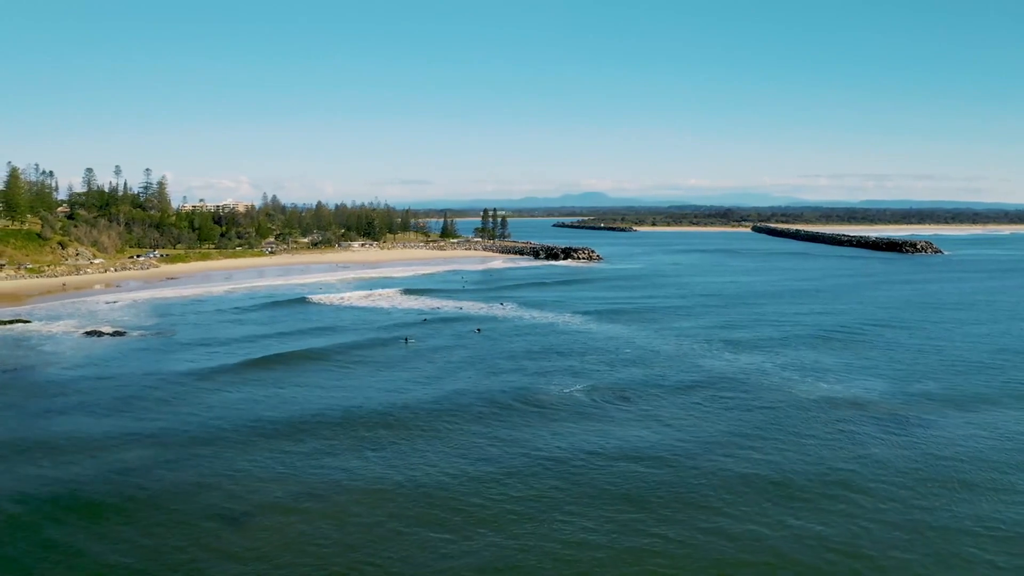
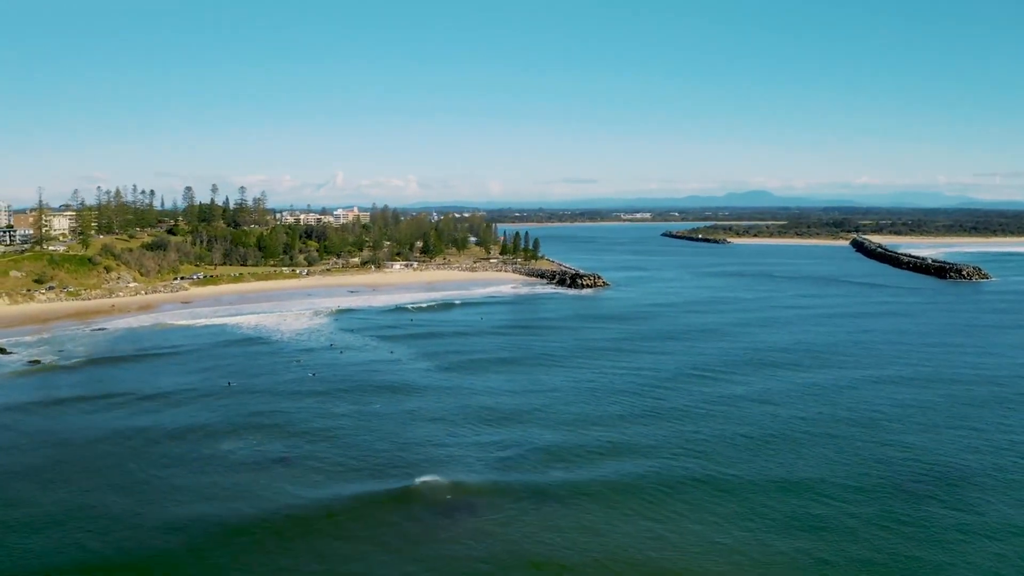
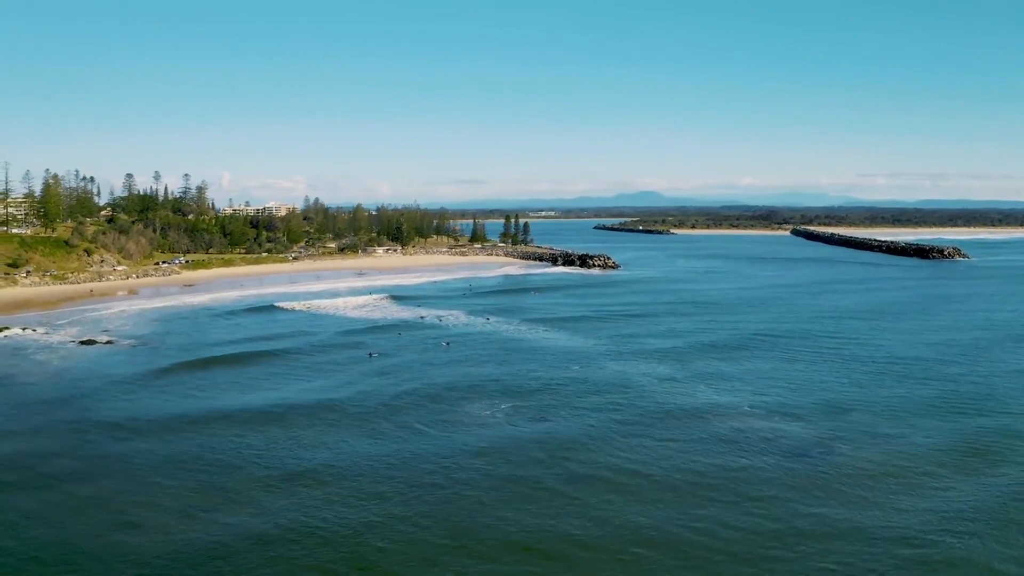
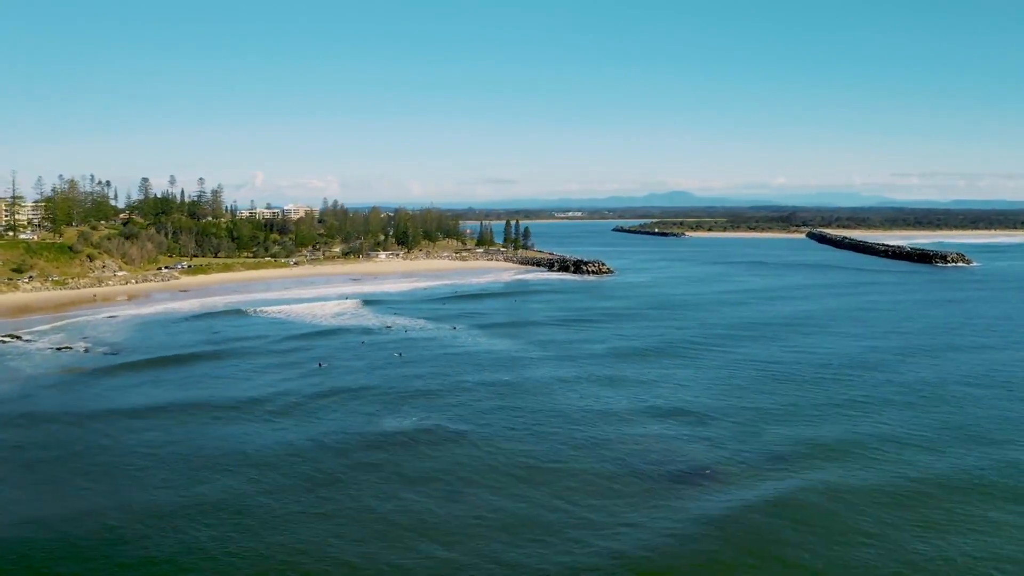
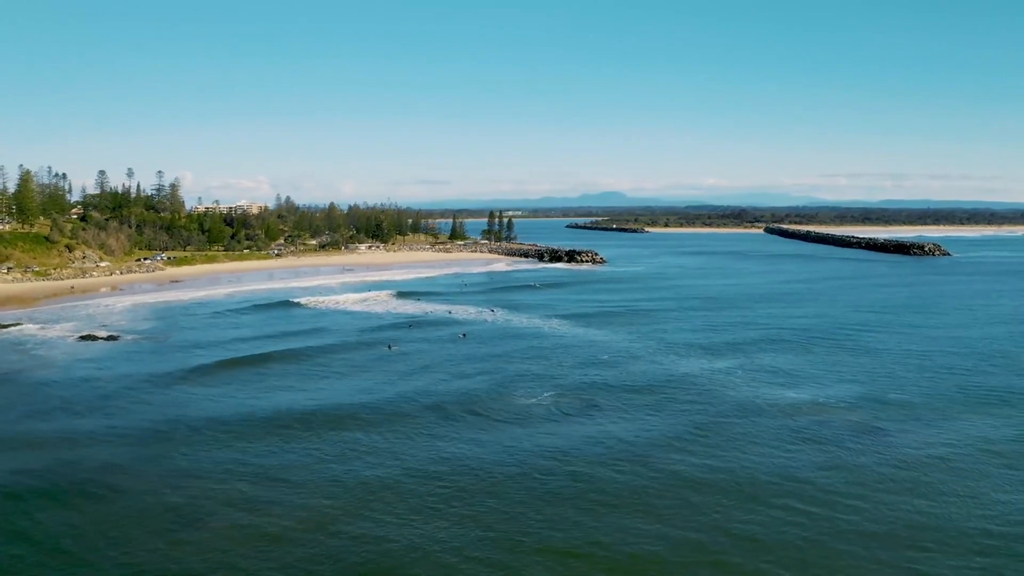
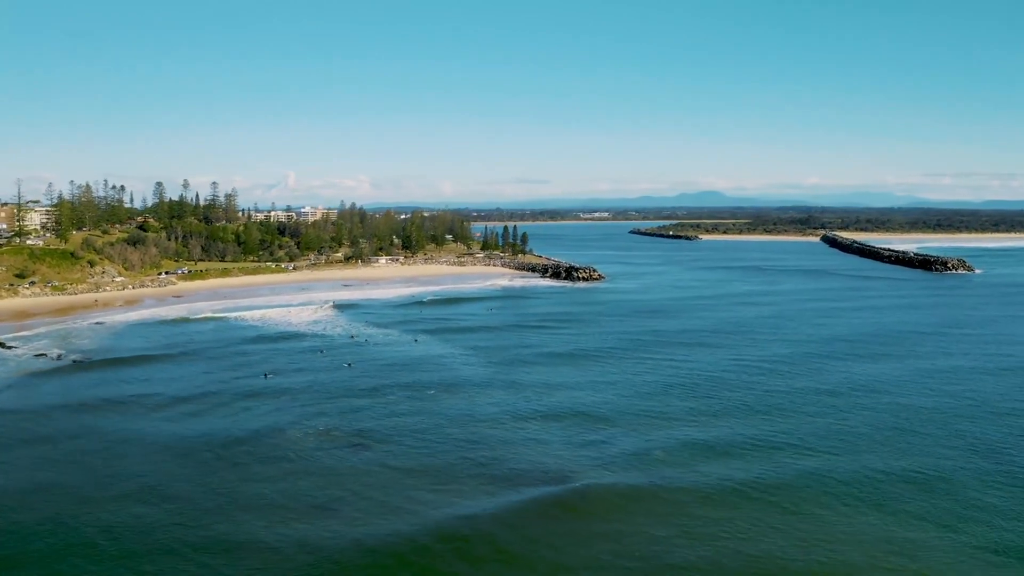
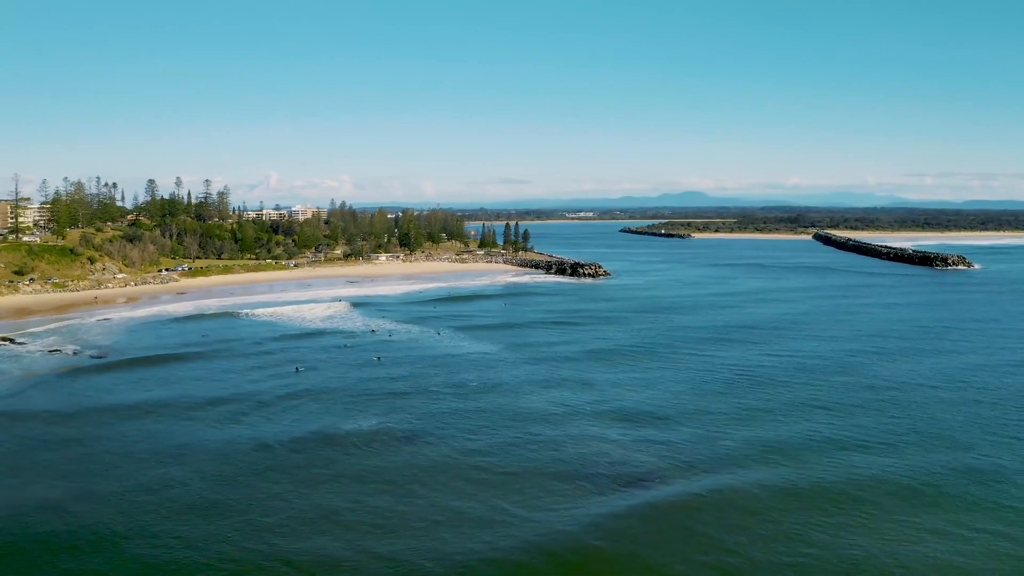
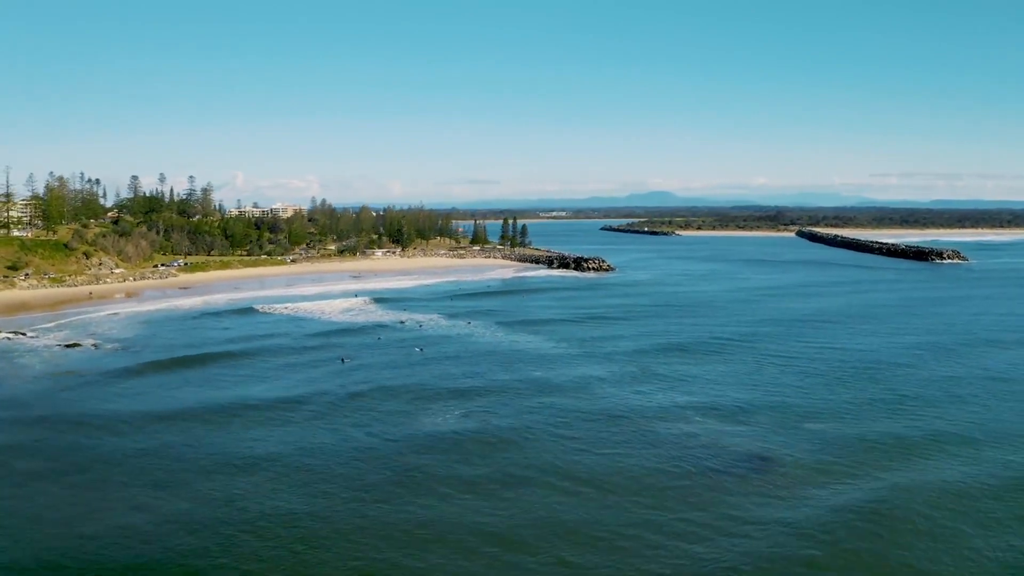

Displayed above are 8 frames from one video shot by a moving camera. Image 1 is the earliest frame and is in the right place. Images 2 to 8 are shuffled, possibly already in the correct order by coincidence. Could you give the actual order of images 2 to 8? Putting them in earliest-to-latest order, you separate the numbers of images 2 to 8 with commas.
5, 3, 8, 4, 7, 6, 2
